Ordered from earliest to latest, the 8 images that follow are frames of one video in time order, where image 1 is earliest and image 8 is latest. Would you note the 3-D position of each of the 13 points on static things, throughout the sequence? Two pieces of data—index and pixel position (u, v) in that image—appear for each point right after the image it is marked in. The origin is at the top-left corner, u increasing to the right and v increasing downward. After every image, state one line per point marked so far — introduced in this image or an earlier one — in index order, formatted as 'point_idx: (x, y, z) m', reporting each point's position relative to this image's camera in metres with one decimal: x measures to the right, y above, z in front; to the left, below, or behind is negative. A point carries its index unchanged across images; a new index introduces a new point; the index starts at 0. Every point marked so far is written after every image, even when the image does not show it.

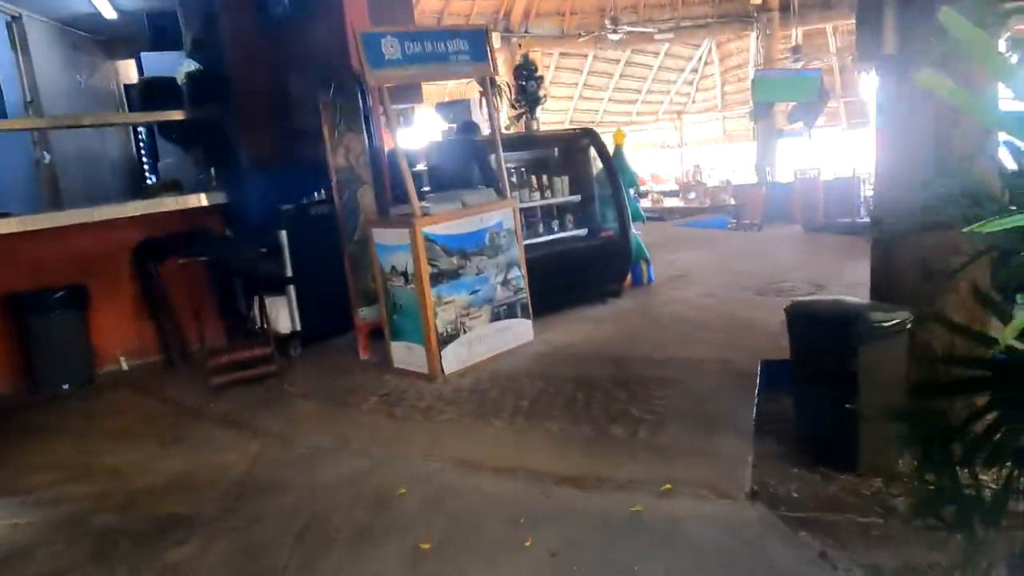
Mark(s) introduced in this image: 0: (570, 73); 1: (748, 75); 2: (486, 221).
0: (+1.0, +3.9, +13.8) m
1: (+4.3, +3.9, +14.0) m
2: (-0.1, +0.3, +3.7) m
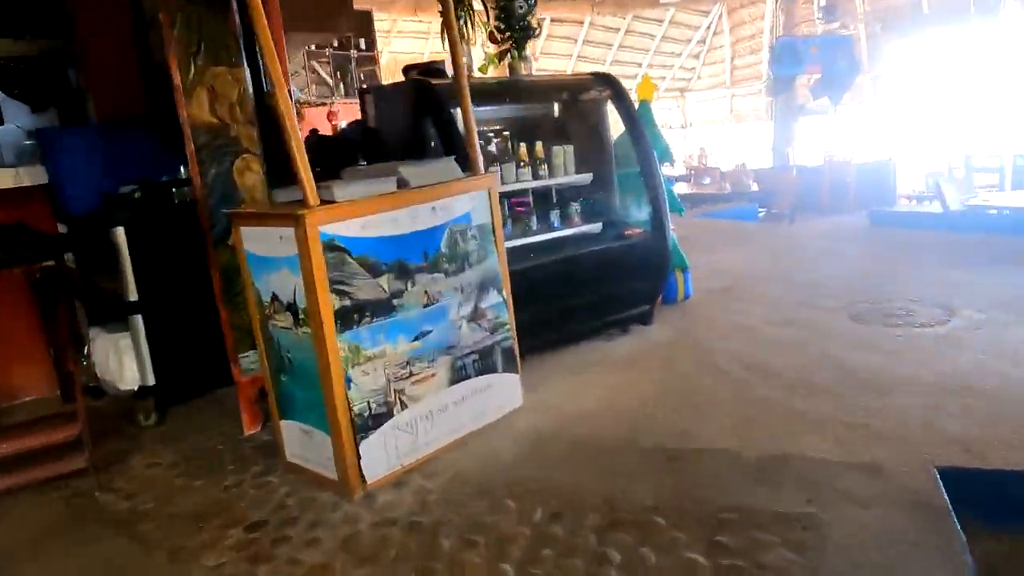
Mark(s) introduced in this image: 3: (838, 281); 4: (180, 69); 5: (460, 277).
0: (+0.8, +3.9, +12.2) m
1: (+4.1, +4.0, +12.5) m
2: (-0.2, +0.2, +2.1) m
3: (+1.6, +0.1, +3.8) m
4: (-1.0, +0.7, +2.3) m
5: (-0.2, 0.0, +2.2) m
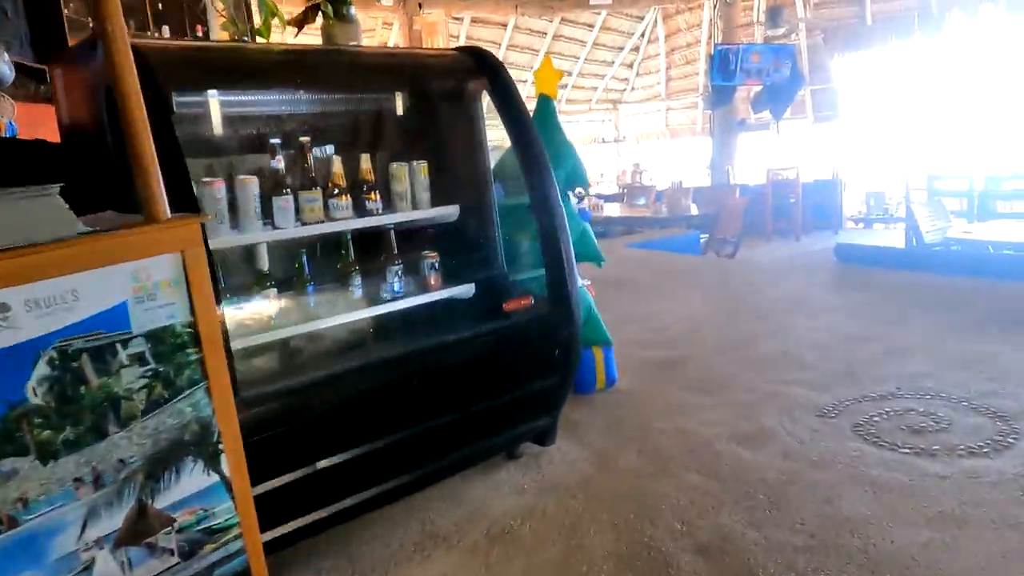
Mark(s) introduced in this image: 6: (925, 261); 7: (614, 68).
0: (-0.4, +3.5, +11.1) m
1: (+2.8, +3.6, +11.7) m
2: (-0.6, 0.0, +0.9) m
3: (+1.1, -0.2, +2.8) m
4: (-1.4, +0.4, +1.0) m
5: (-0.5, -0.2, +1.0) m
6: (+2.1, +0.1, +3.9) m
7: (+1.7, +3.7, +12.8) m
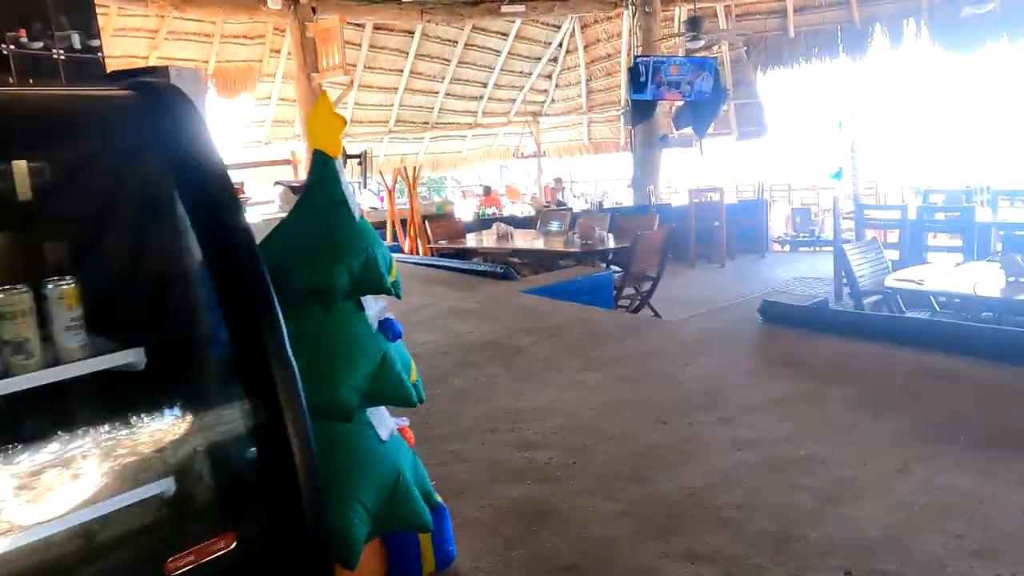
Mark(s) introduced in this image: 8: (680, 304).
0: (-1.6, +3.1, +10.2) m
1: (+1.6, +3.2, +11.1) m
2: (-0.9, -0.3, +0.1) m
3: (+0.6, -0.5, +2.0) m
4: (-1.8, +0.1, +0.1) m
5: (-0.9, -0.5, +0.1) m
6: (+1.5, -0.2, +3.2) m
7: (+0.3, +3.3, +12.1) m
8: (+1.5, -0.1, +6.8) m
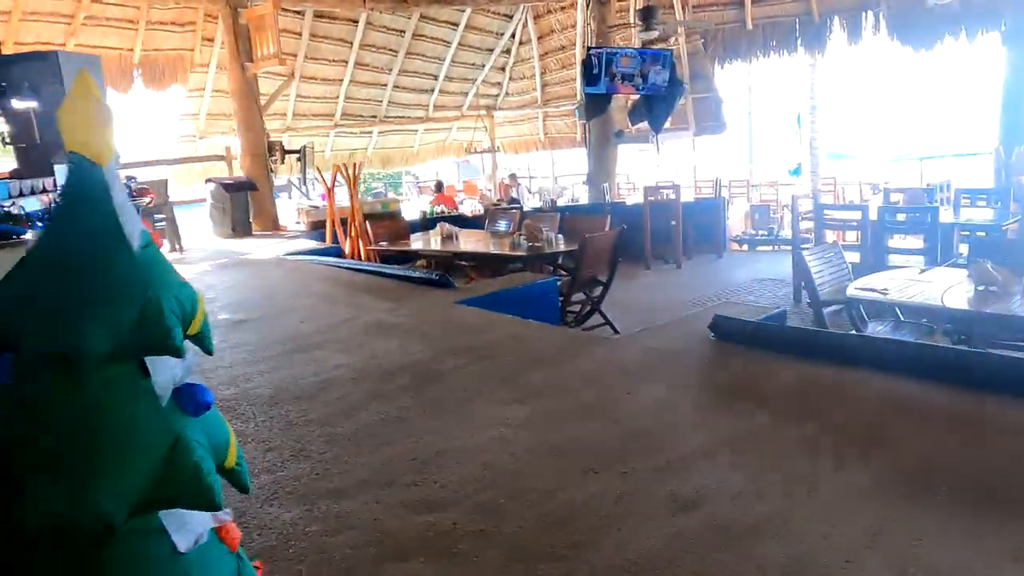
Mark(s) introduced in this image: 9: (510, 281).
0: (-2.3, +3.1, +9.7) m
1: (+0.9, +3.2, +10.7) m
2: (-1.1, -0.4, -0.4) m
3: (+0.4, -0.6, +1.7) m
4: (-1.9, 0.0, -0.4) m
5: (-1.1, -0.6, -0.3) m
6: (+1.2, -0.2, +2.9) m
7: (-0.4, +3.3, +11.6) m
8: (+1.0, -0.2, +6.5) m
9: (0.0, 0.0, +4.9) m
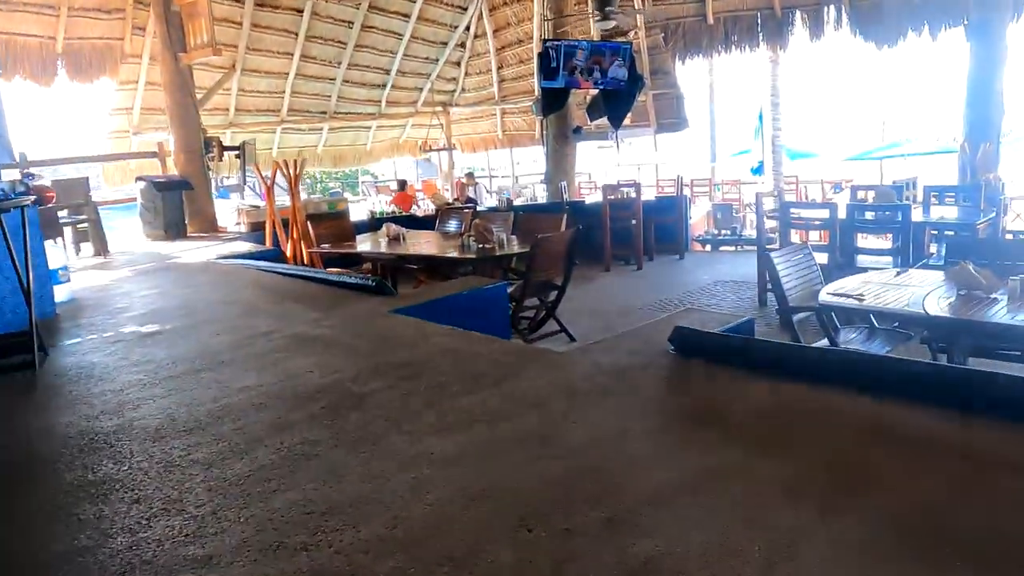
0: (-2.8, +3.0, +9.2) m
1: (+0.3, +3.2, +10.3) m
2: (-1.2, -0.5, -0.8) m
3: (+0.2, -0.6, +1.3) m
4: (-2.0, -0.1, -0.9) m
5: (-1.1, -0.7, -0.8) m
6: (+0.9, -0.2, +2.5) m
7: (-1.1, +3.2, +11.2) m
8: (+0.6, -0.2, +6.1) m
9: (-0.3, 0.0, +4.5) m
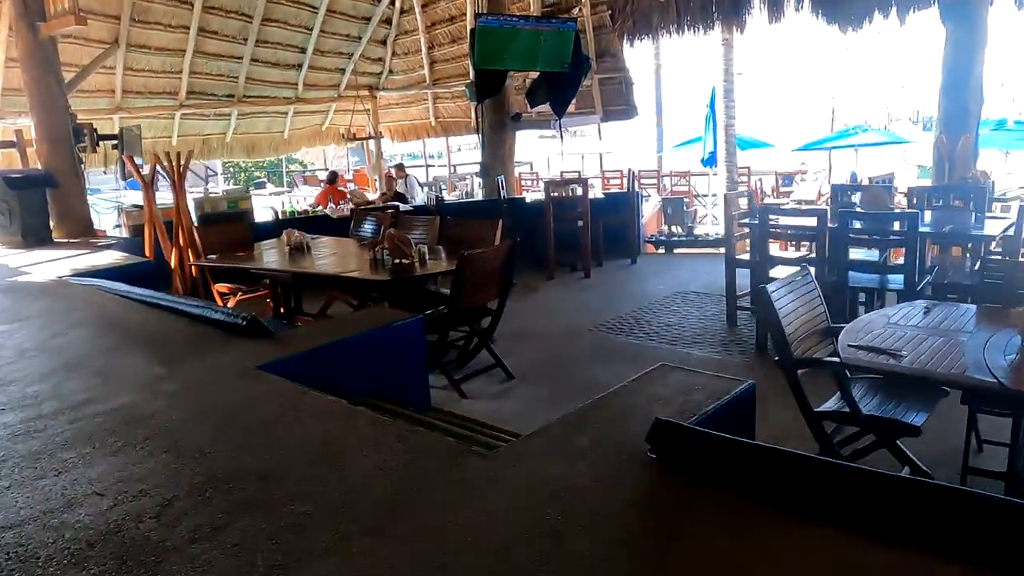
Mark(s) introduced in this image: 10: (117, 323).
0: (-3.6, +2.9, +7.9) m
1: (-0.6, +3.1, +9.3) m
2: (-1.1, -0.7, -1.9) m
3: (+0.1, -0.8, +0.3) m
4: (-2.0, -0.3, -2.0) m
5: (-1.1, -0.9, -1.8) m
6: (+0.7, -0.4, +1.6) m
7: (-2.0, +3.2, +10.1) m
8: (+0.1, -0.3, +5.1) m
9: (-0.7, -0.2, +3.4) m
10: (-1.9, -0.2, +3.7) m
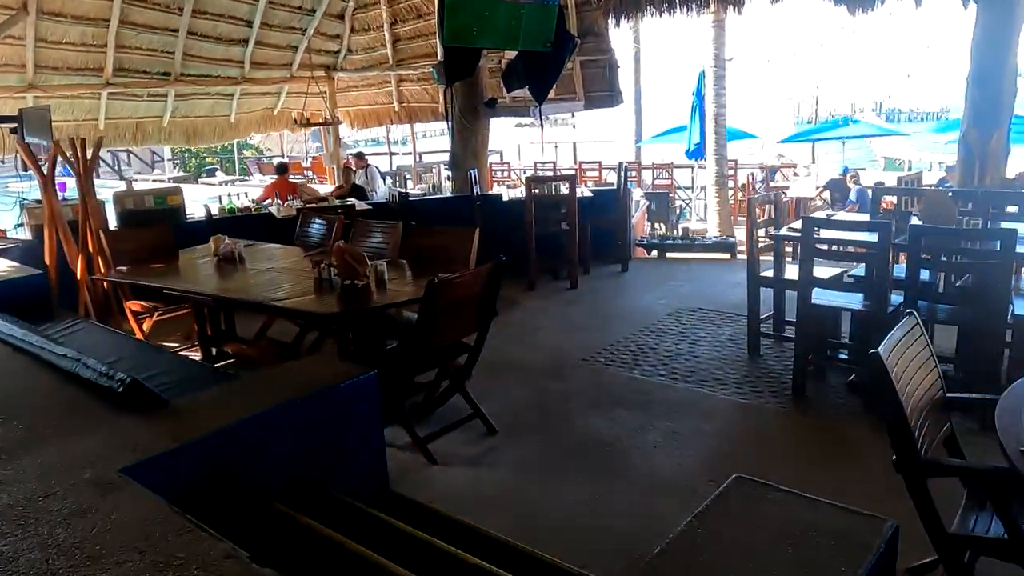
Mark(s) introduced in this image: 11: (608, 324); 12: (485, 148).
0: (-3.8, +2.8, +6.8) m
1: (-0.9, +3.1, +8.3) m
2: (-0.9, -1.0, -2.9) m
3: (+0.2, -1.0, -0.6) m
4: (-1.8, -0.6, -3.0) m
5: (-0.9, -1.2, -2.8) m
6: (+0.8, -0.6, +0.7) m
7: (-2.3, +3.1, +9.0) m
8: (0.0, -0.5, +4.2) m
9: (-0.7, -0.3, +2.5) m
10: (-2.0, -0.3, +2.7) m
11: (+0.6, -0.2, +5.1) m
12: (-0.3, +1.3, +7.4) m
